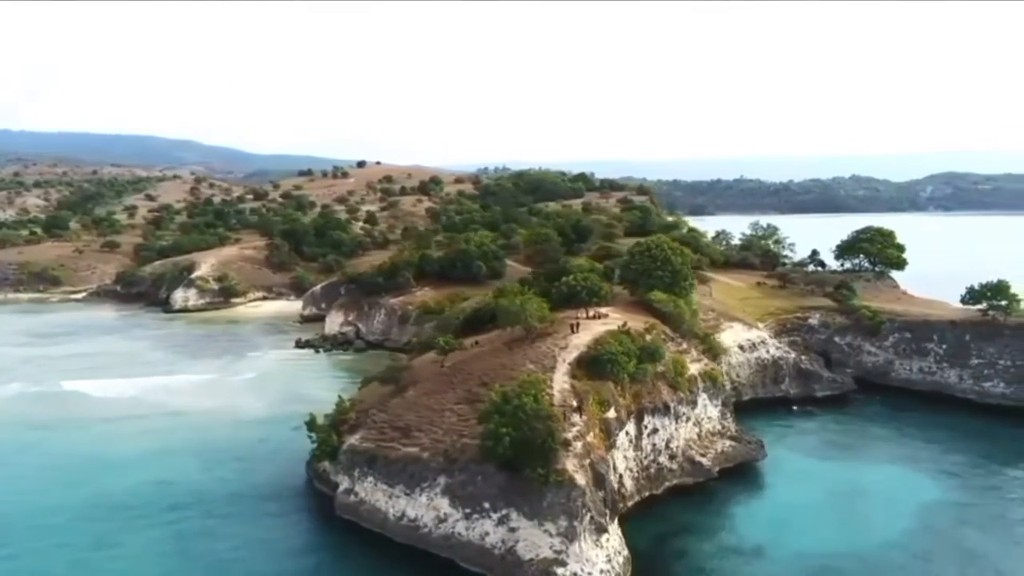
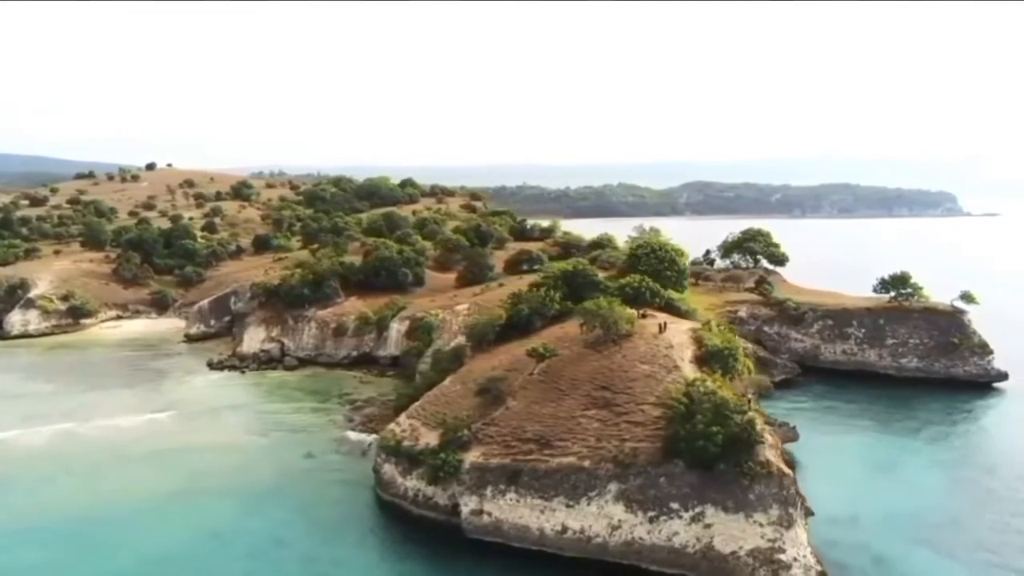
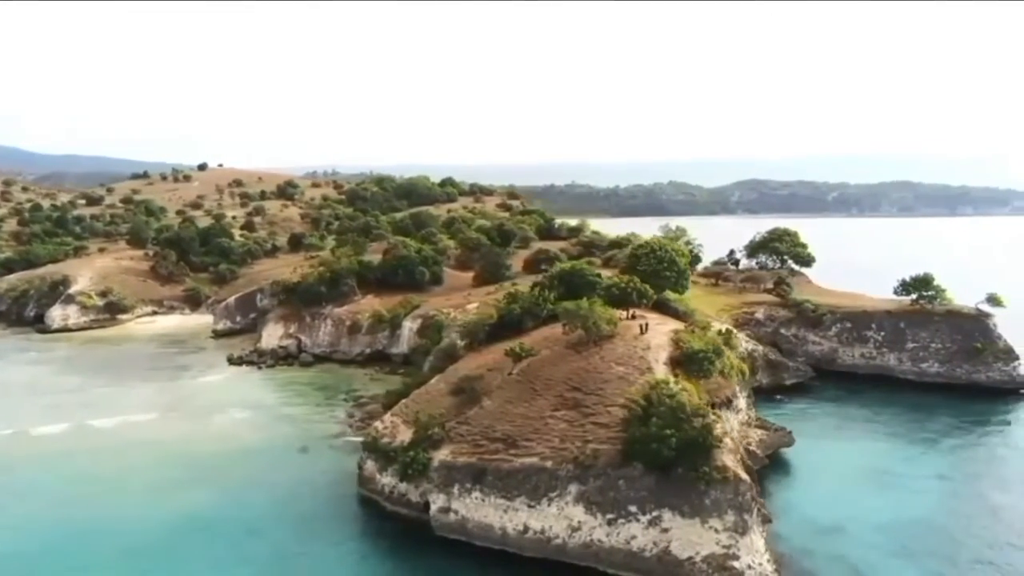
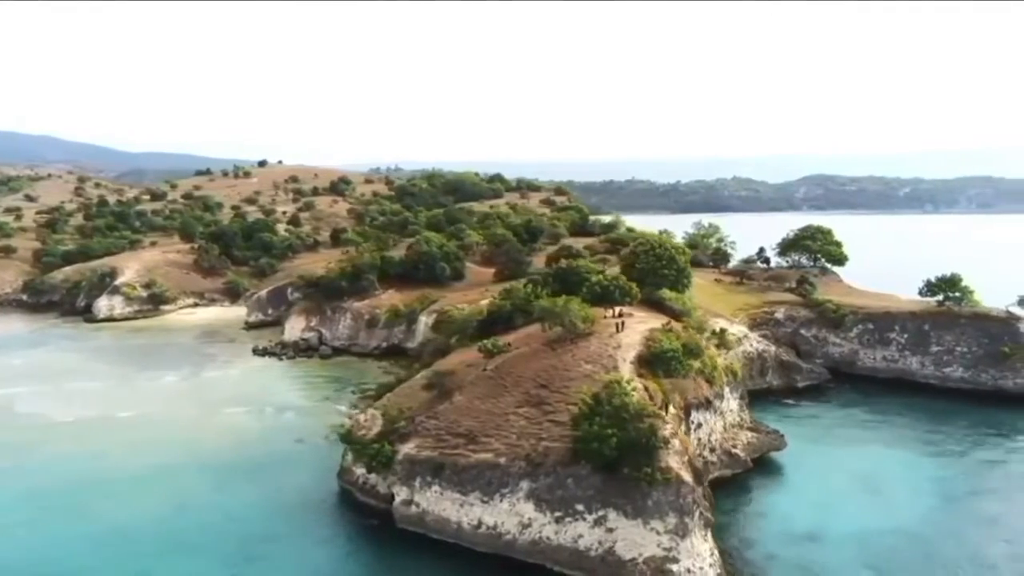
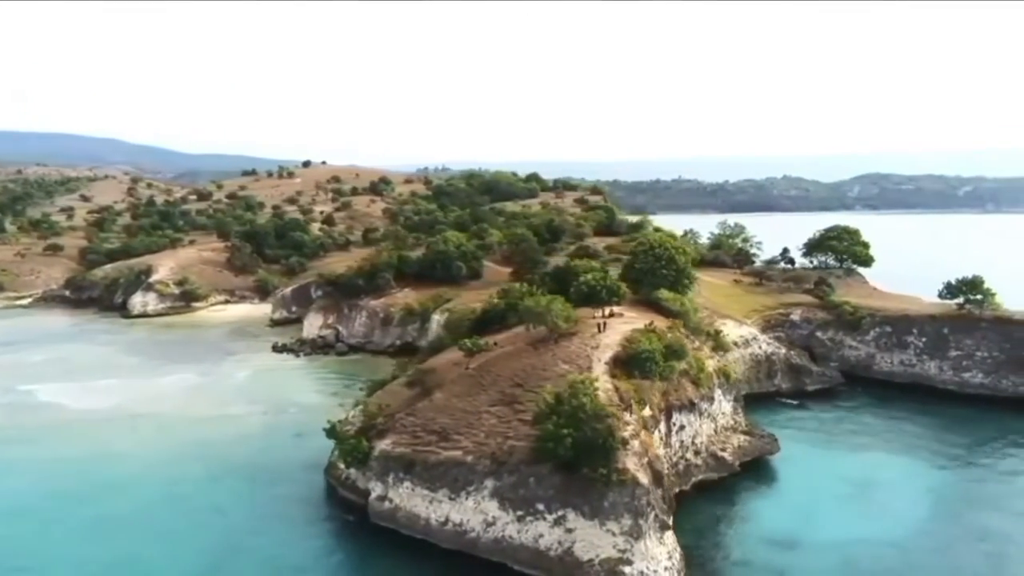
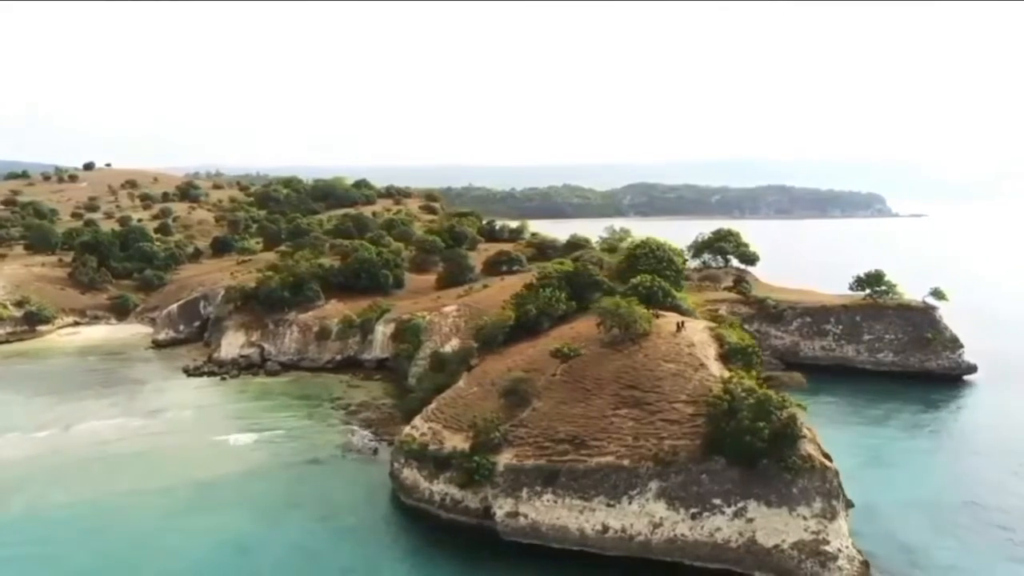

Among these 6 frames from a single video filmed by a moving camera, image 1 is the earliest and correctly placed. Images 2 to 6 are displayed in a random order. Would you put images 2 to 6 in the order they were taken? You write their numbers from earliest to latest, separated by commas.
5, 4, 3, 2, 6
